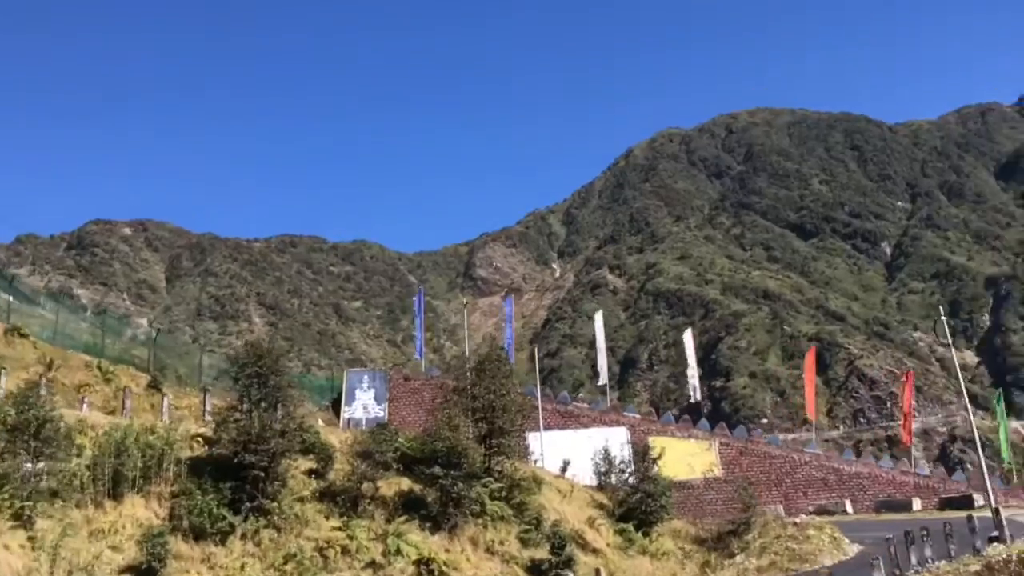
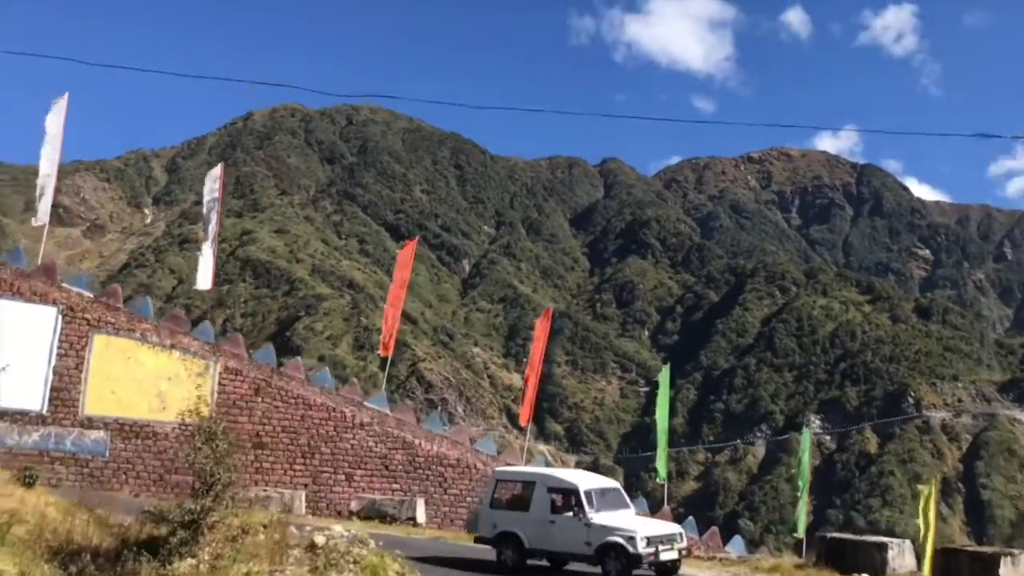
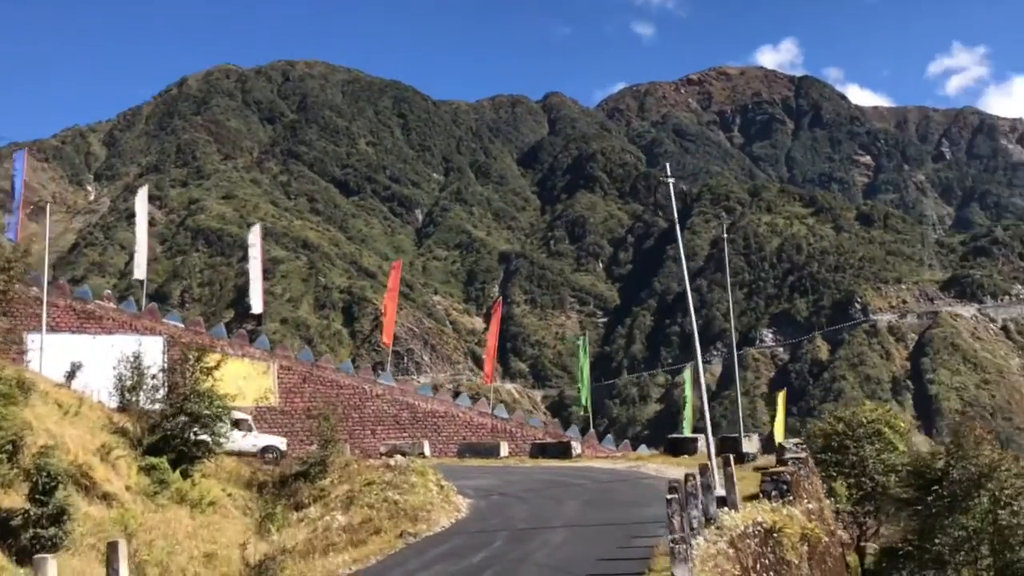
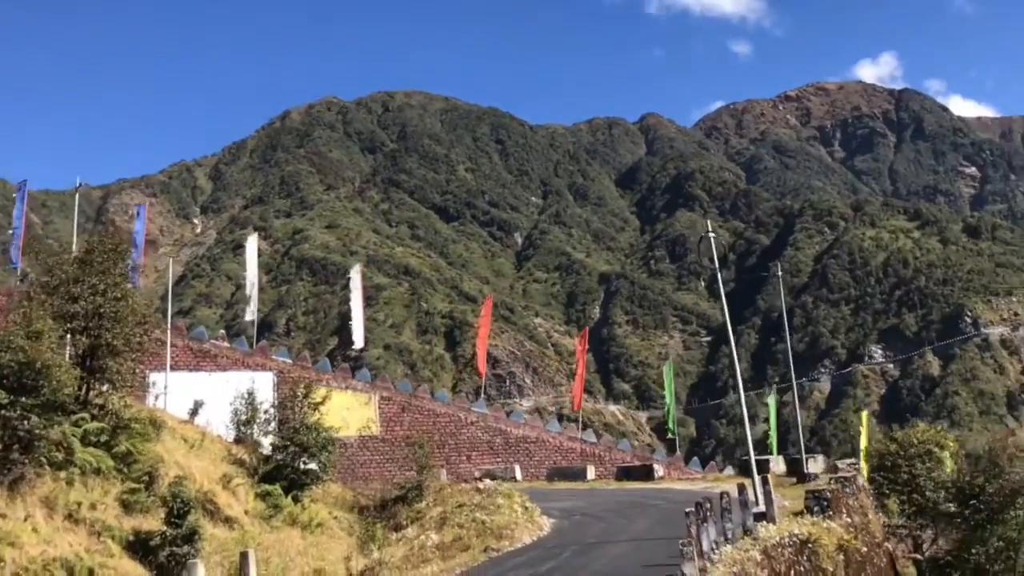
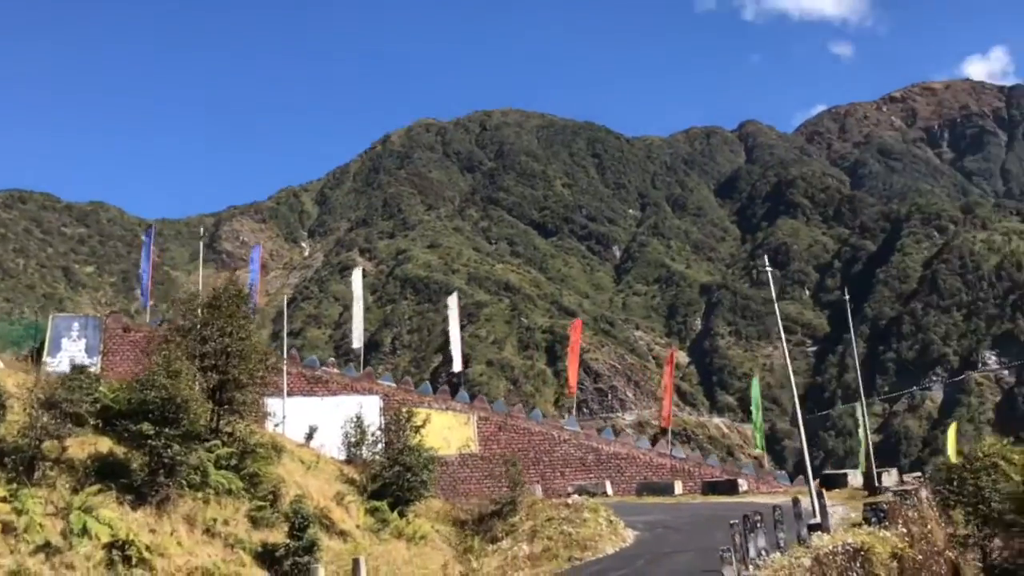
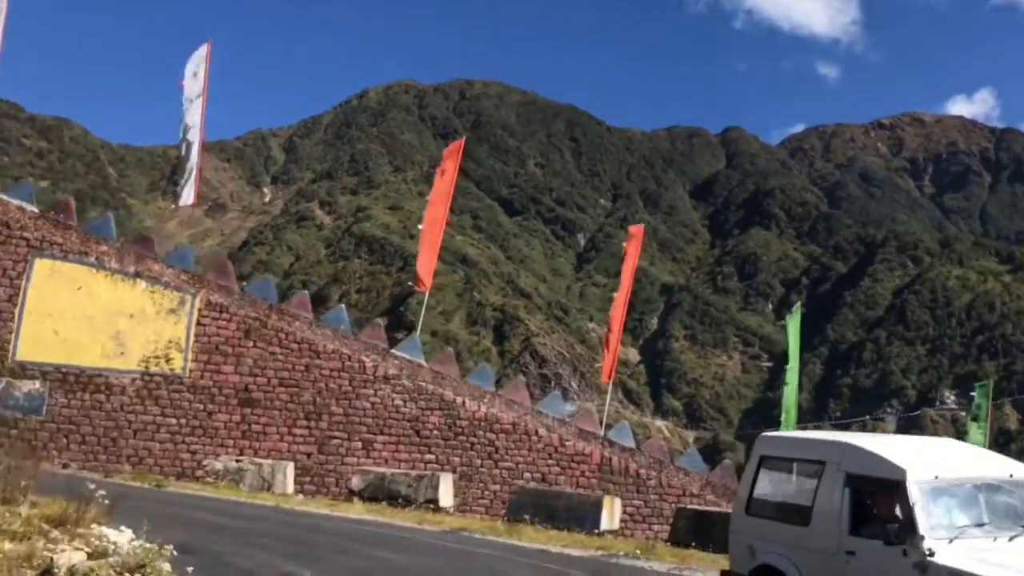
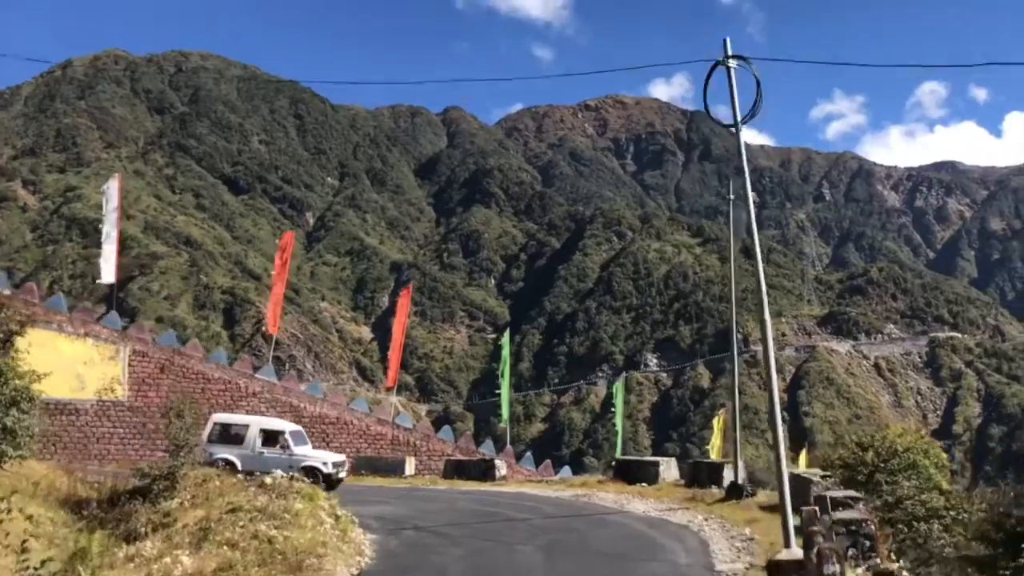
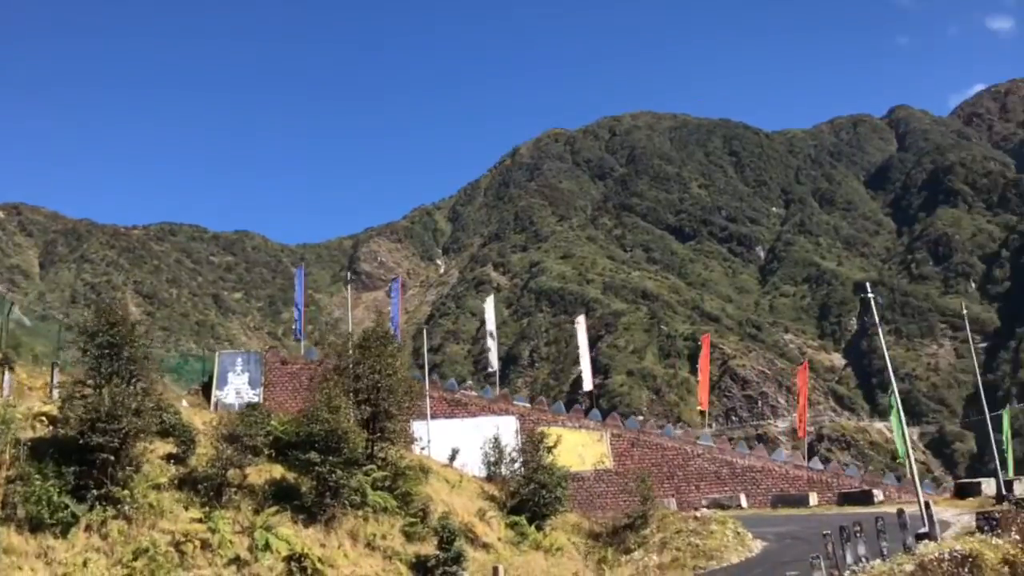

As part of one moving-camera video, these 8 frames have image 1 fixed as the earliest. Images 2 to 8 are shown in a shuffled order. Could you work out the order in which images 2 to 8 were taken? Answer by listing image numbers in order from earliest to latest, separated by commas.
8, 5, 4, 3, 7, 2, 6
